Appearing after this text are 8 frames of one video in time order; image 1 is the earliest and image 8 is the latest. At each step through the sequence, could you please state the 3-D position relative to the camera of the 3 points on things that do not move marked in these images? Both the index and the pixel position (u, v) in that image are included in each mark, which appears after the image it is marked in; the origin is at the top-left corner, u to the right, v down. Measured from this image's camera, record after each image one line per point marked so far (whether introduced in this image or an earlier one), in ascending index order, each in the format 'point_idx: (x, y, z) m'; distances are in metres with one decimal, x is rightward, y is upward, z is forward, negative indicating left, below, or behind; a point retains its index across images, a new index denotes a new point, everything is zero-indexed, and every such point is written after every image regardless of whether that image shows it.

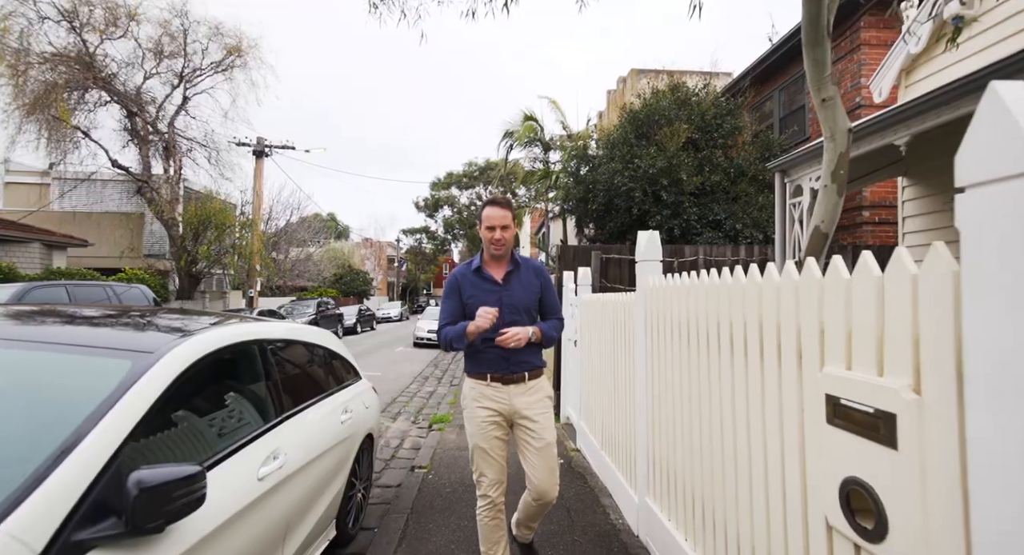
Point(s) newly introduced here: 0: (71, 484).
0: (-1.3, -0.6, +1.4) m
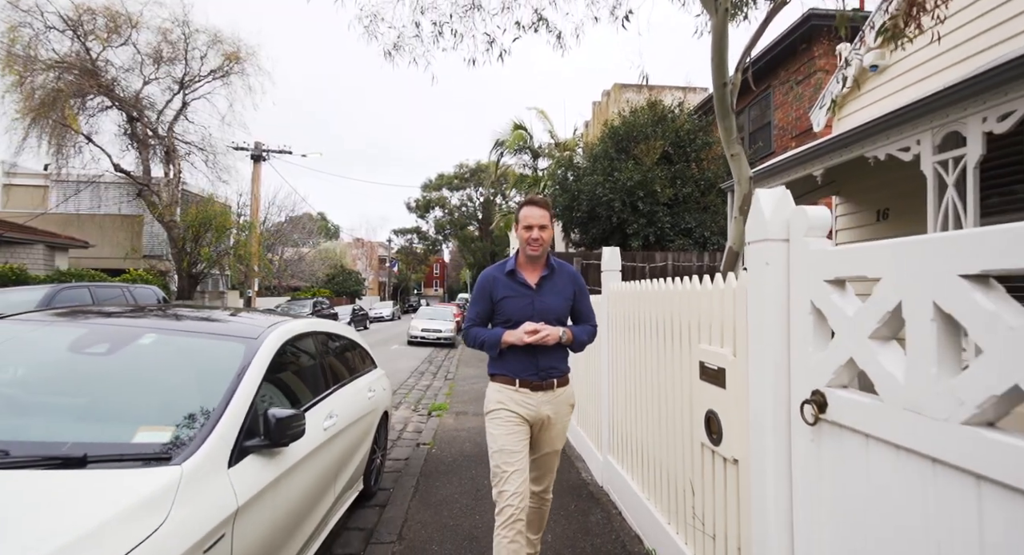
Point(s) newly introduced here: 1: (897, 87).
0: (-1.3, -0.7, +2.3) m
1: (+4.6, +2.3, +5.8) m
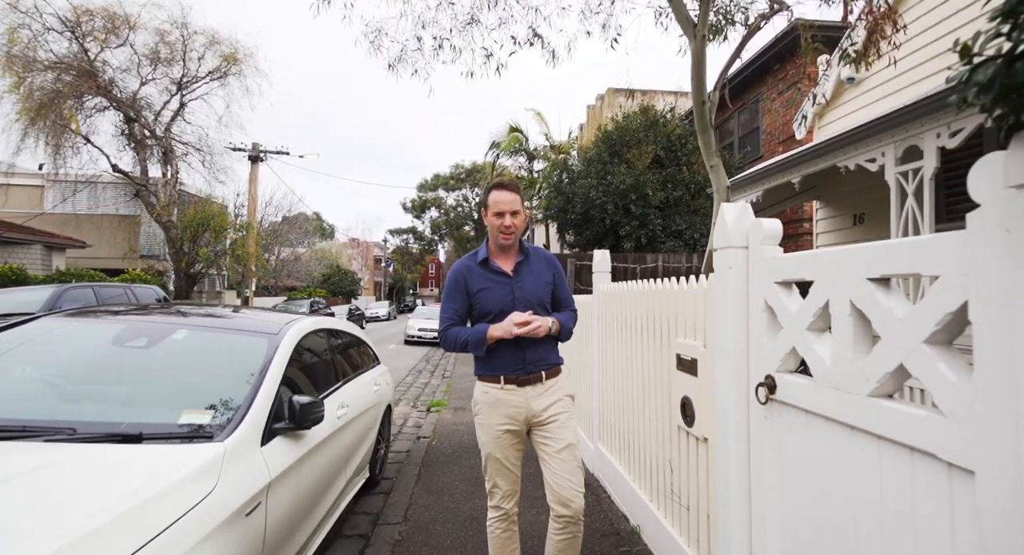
0: (-1.3, -0.7, +2.6) m
1: (+4.6, +2.3, +6.2) m
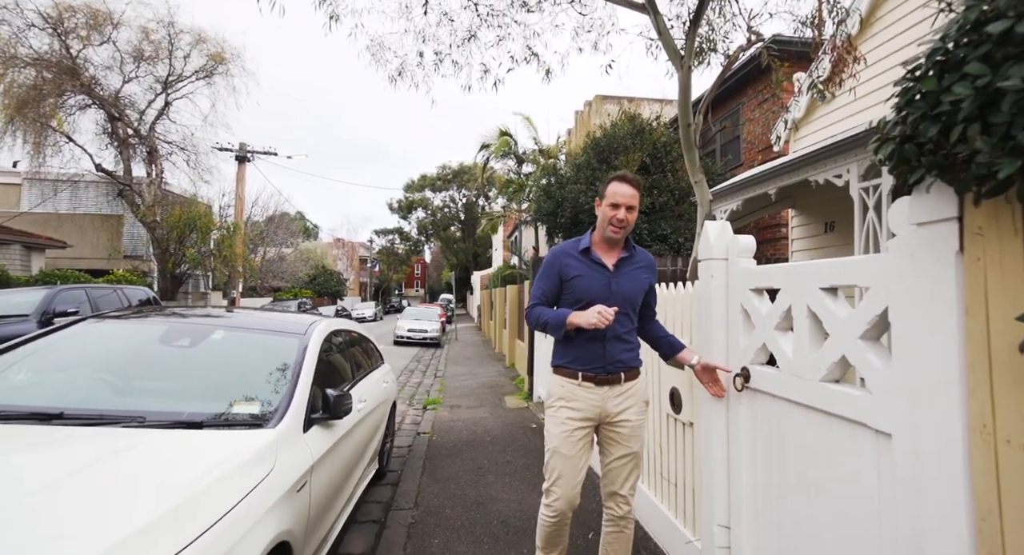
0: (-1.2, -0.7, +2.9) m
1: (+4.5, +2.2, +6.7) m
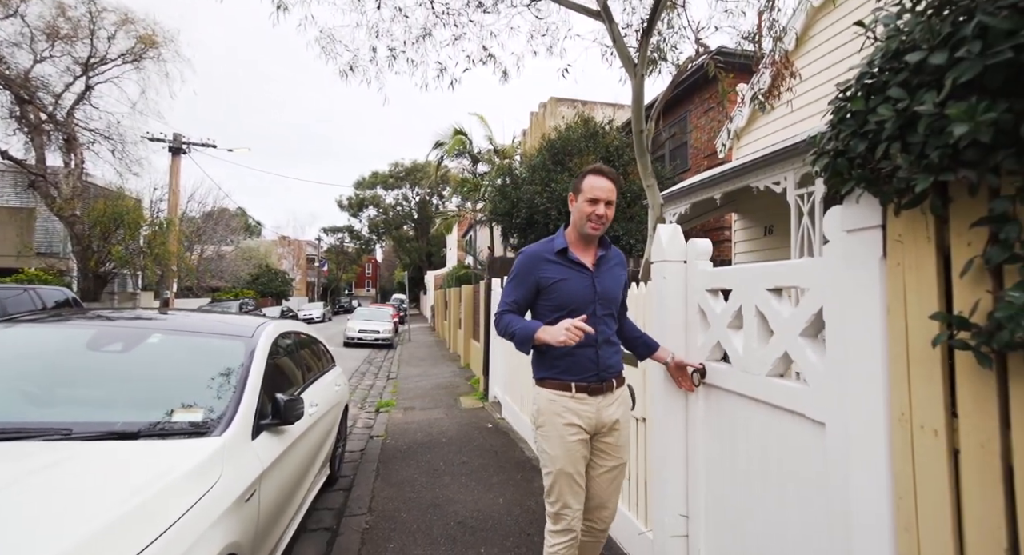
0: (-1.5, -0.7, +2.7) m
1: (+3.9, +2.2, +7.1) m
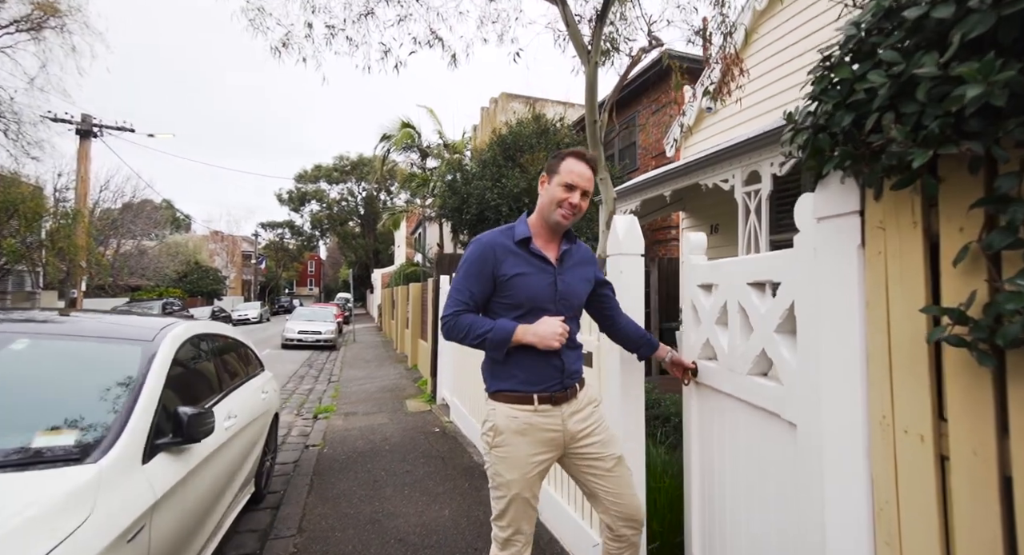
0: (-1.8, -0.7, +2.3) m
1: (+3.1, +2.2, +7.2) m
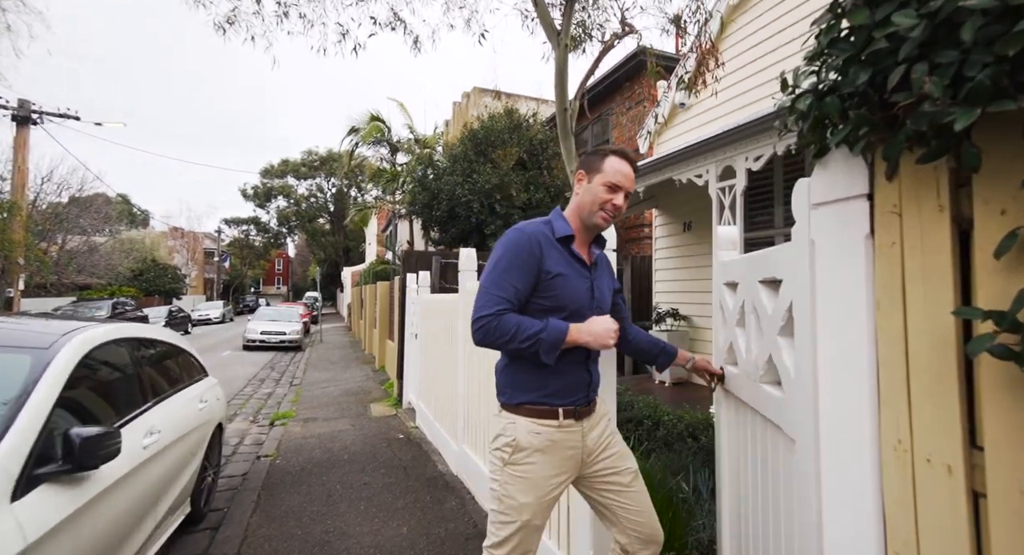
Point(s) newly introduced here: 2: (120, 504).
0: (-1.9, -0.7, +1.9) m
1: (+2.7, +2.3, +7.0) m
2: (-2.0, -1.1, +2.5) m
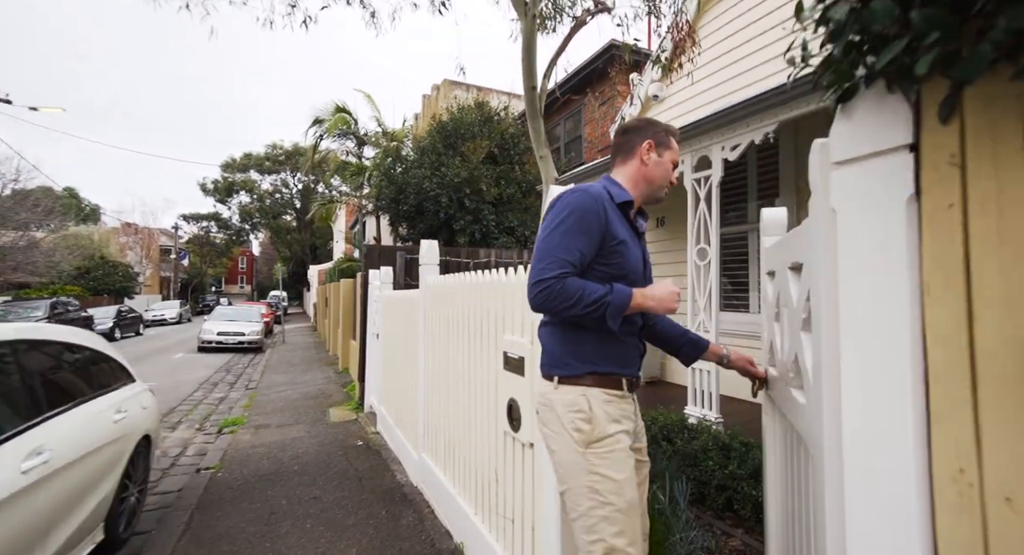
0: (-2.1, -0.6, +1.5) m
1: (+2.2, +2.3, +6.8) m
2: (-2.2, -1.1, +2.1) m
